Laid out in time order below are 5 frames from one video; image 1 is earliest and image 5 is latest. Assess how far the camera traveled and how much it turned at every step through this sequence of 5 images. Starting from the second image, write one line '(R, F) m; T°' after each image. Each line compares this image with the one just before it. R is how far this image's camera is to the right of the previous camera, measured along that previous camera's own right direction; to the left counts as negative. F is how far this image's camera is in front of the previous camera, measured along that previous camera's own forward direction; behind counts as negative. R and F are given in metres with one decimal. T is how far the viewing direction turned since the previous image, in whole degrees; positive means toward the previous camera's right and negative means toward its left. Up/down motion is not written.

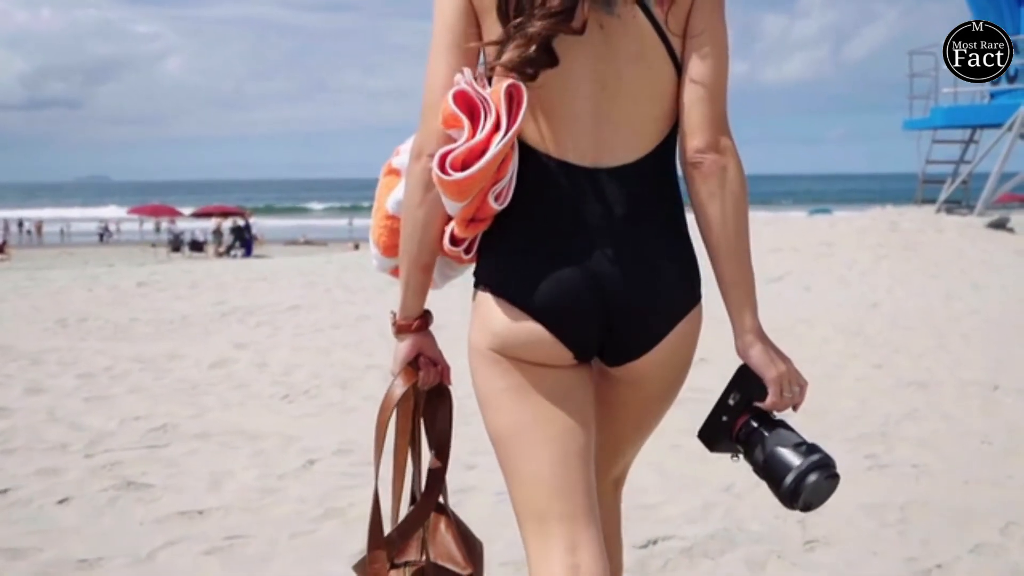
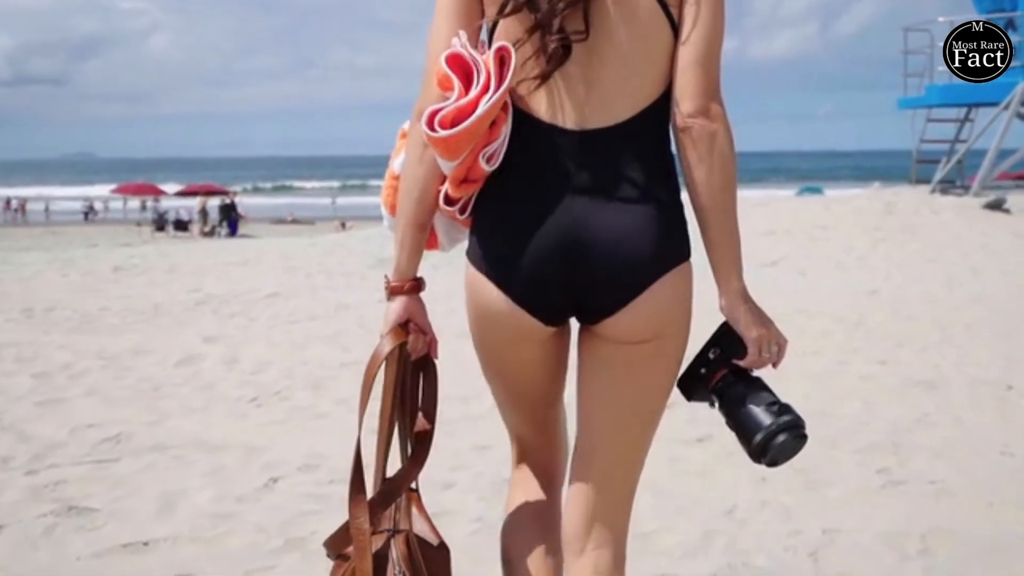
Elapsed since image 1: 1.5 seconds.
(0.0, +0.4) m; +1°
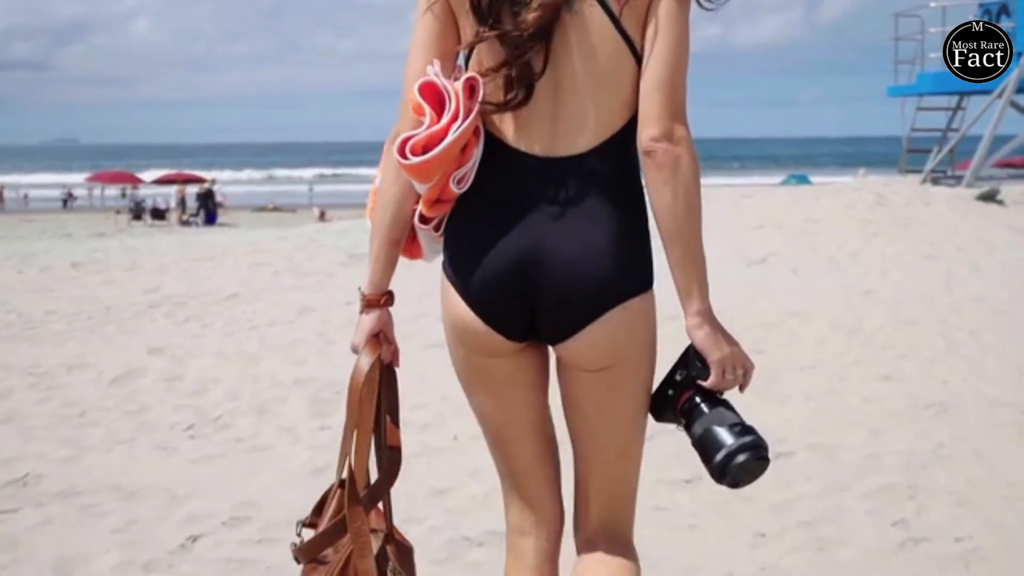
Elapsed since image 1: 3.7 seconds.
(+0.1, +0.7) m; +1°
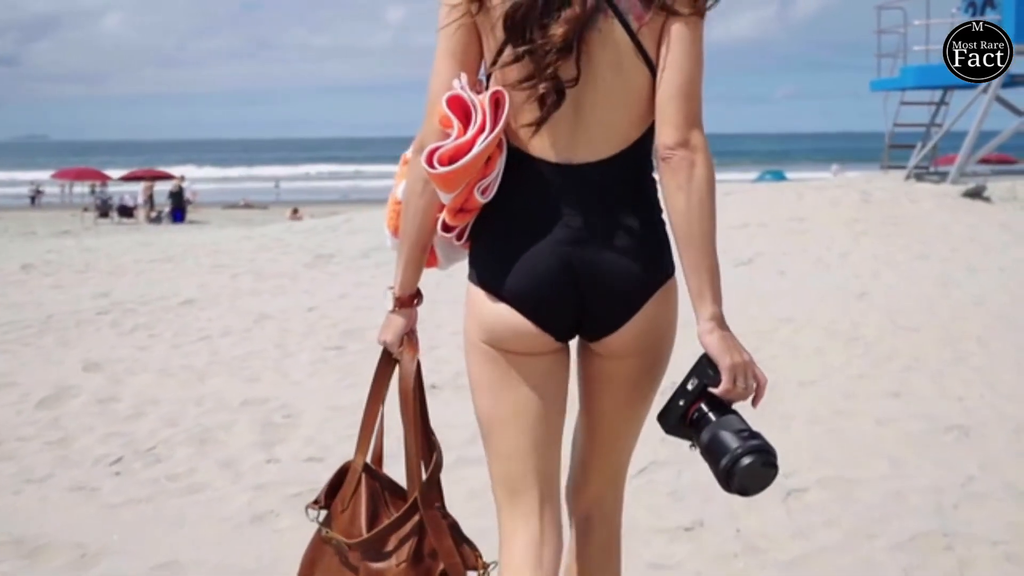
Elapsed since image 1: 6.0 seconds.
(0.0, +0.7) m; +1°
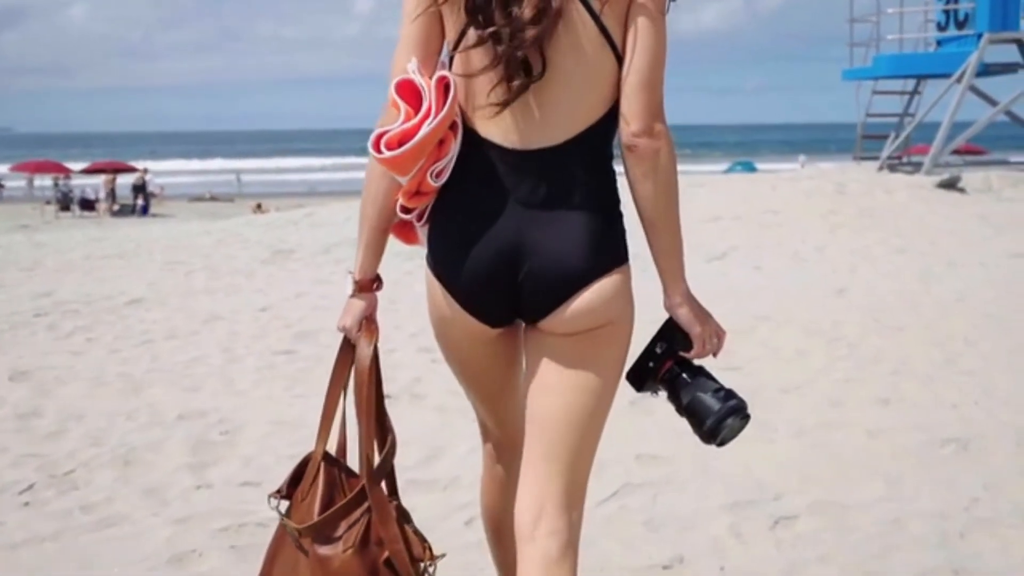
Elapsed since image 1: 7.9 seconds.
(+0.1, +0.5) m; +2°
